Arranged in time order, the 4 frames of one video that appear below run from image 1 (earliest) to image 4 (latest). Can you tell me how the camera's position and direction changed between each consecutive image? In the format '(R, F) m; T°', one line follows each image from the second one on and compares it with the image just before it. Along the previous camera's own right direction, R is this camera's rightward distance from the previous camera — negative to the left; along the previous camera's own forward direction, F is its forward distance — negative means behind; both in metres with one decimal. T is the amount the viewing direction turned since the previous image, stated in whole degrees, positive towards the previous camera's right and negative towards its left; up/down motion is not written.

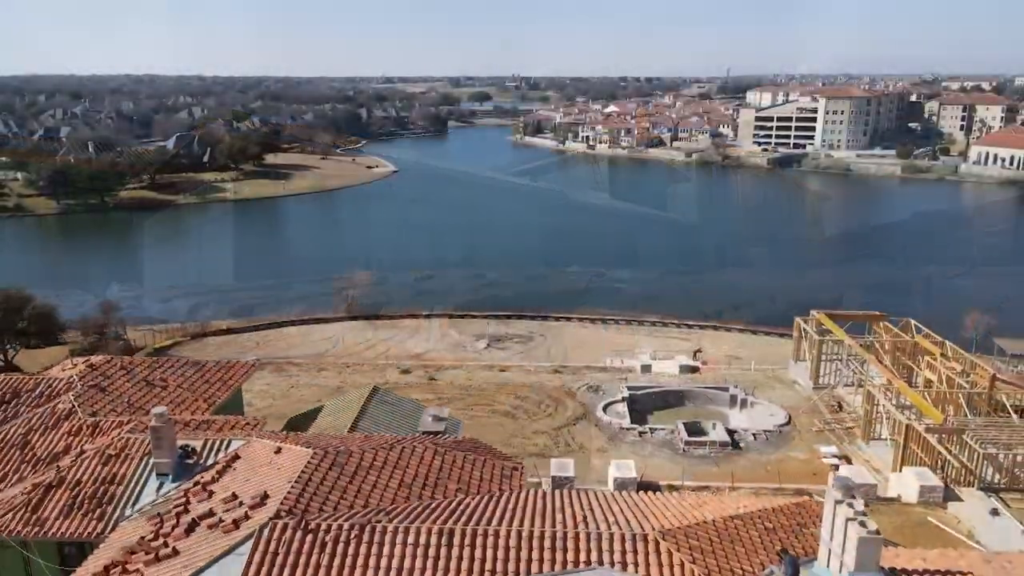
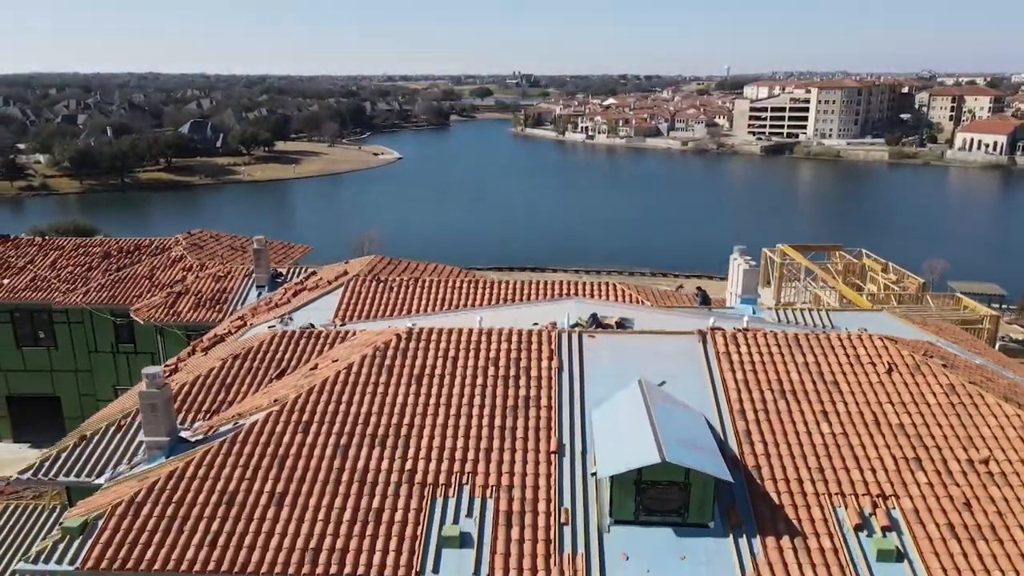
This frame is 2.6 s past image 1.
(-0.1, -5.2) m; 0°
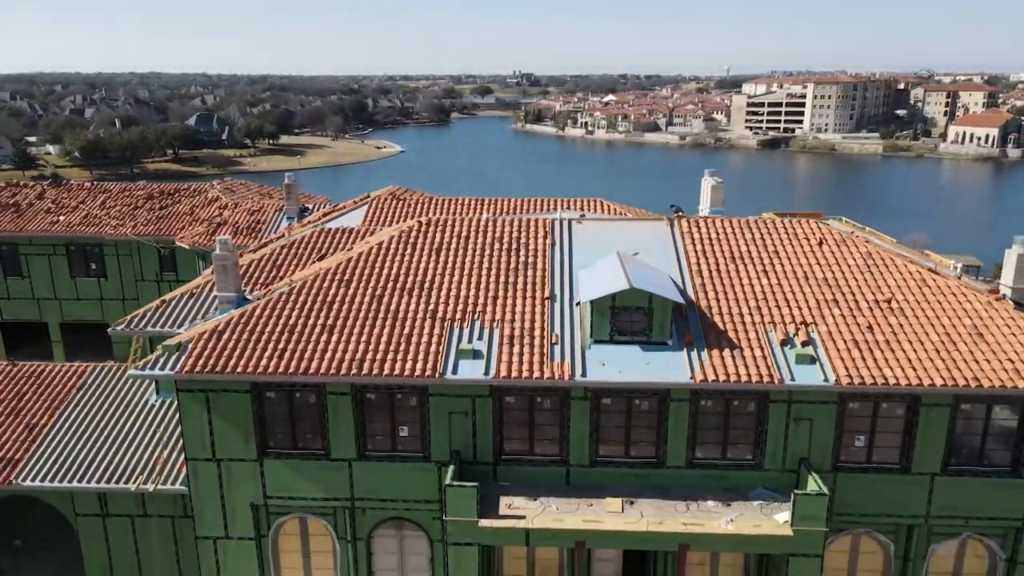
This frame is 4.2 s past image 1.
(0.0, -2.5) m; 0°
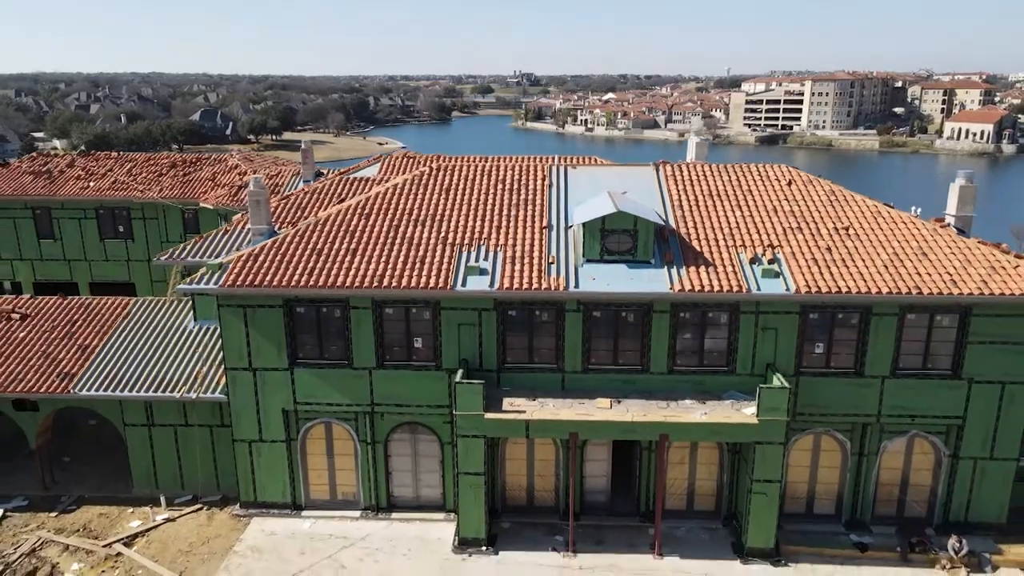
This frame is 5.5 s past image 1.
(0.0, -1.6) m; 0°
